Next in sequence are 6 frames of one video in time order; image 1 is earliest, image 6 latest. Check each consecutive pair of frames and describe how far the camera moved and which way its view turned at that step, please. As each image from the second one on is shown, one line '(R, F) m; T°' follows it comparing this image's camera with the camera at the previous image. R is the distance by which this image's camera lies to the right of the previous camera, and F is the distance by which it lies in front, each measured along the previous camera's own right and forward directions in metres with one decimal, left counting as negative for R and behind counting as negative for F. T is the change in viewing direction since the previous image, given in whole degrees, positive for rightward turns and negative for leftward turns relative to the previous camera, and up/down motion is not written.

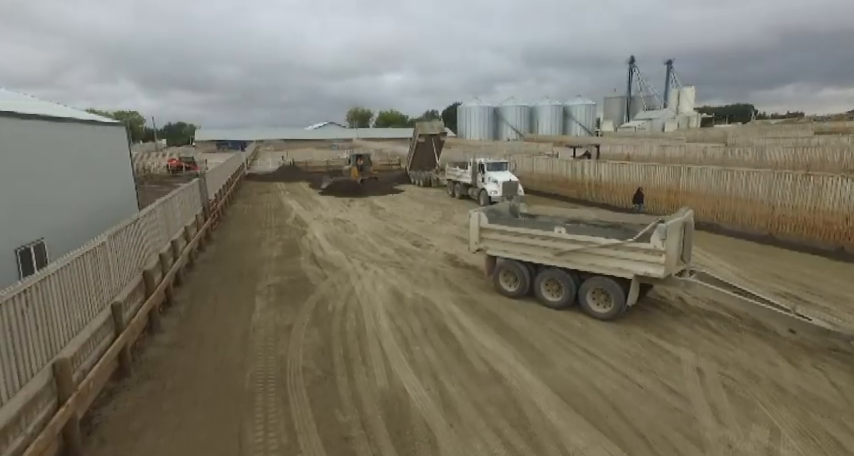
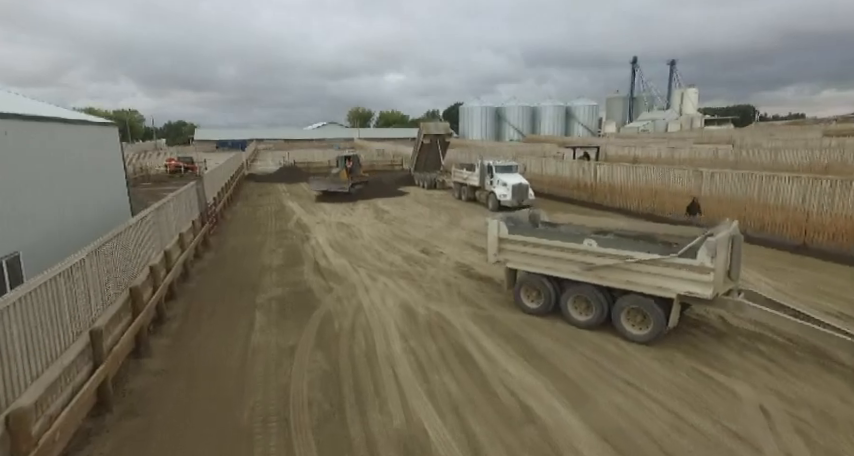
(-0.3, +0.7) m; 0°
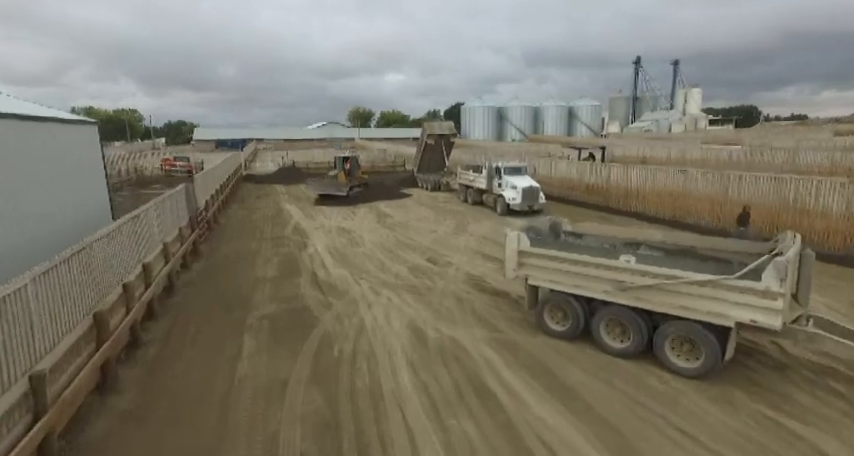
(-0.2, +1.0) m; 0°
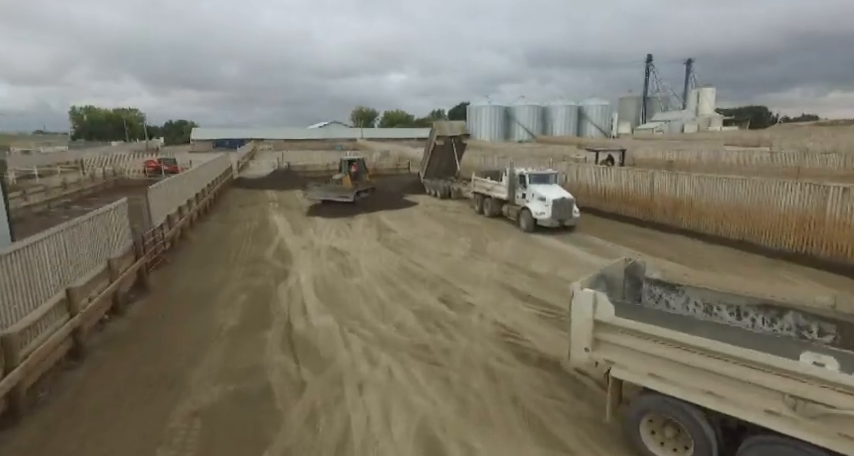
(-0.2, +2.9) m; 0°
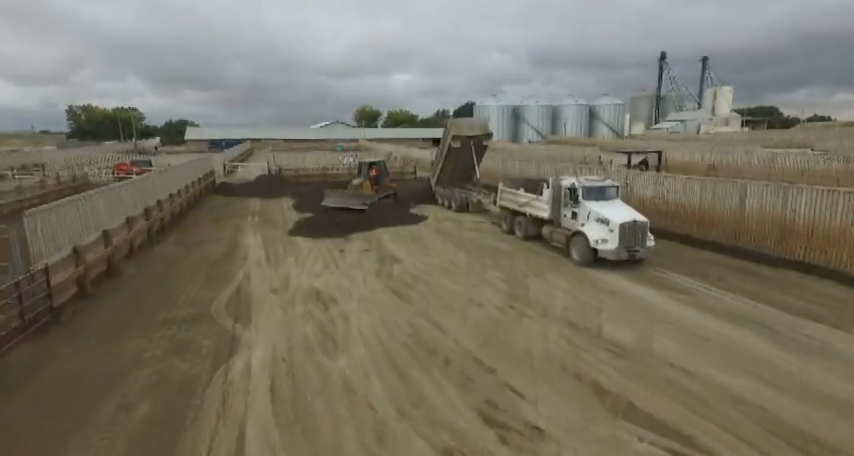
(-0.4, +4.0) m; 0°
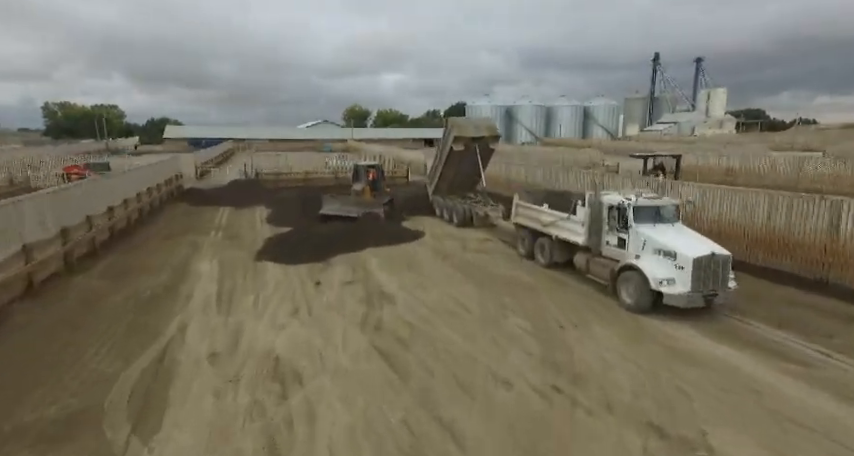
(-0.2, +2.9) m; +1°
